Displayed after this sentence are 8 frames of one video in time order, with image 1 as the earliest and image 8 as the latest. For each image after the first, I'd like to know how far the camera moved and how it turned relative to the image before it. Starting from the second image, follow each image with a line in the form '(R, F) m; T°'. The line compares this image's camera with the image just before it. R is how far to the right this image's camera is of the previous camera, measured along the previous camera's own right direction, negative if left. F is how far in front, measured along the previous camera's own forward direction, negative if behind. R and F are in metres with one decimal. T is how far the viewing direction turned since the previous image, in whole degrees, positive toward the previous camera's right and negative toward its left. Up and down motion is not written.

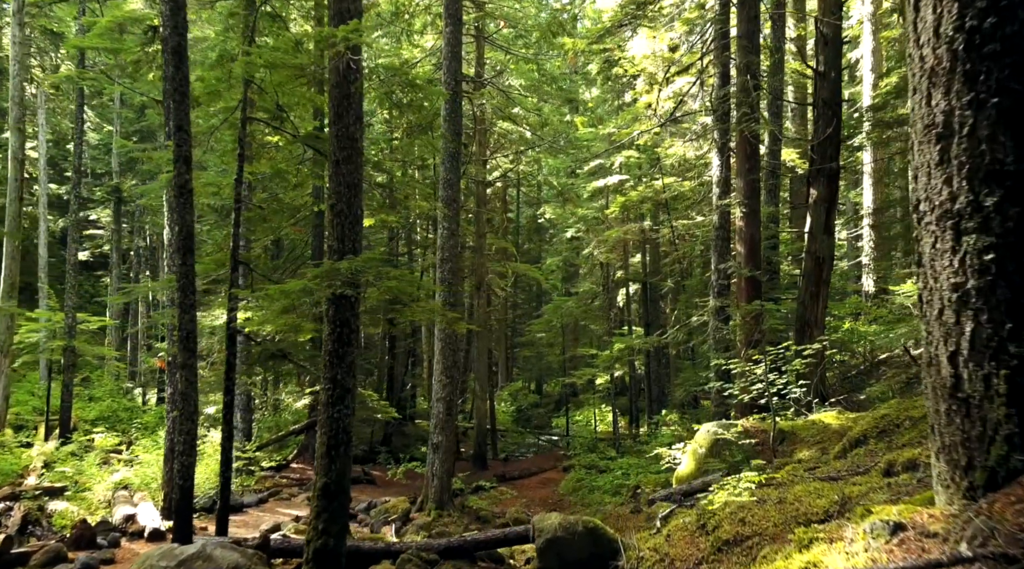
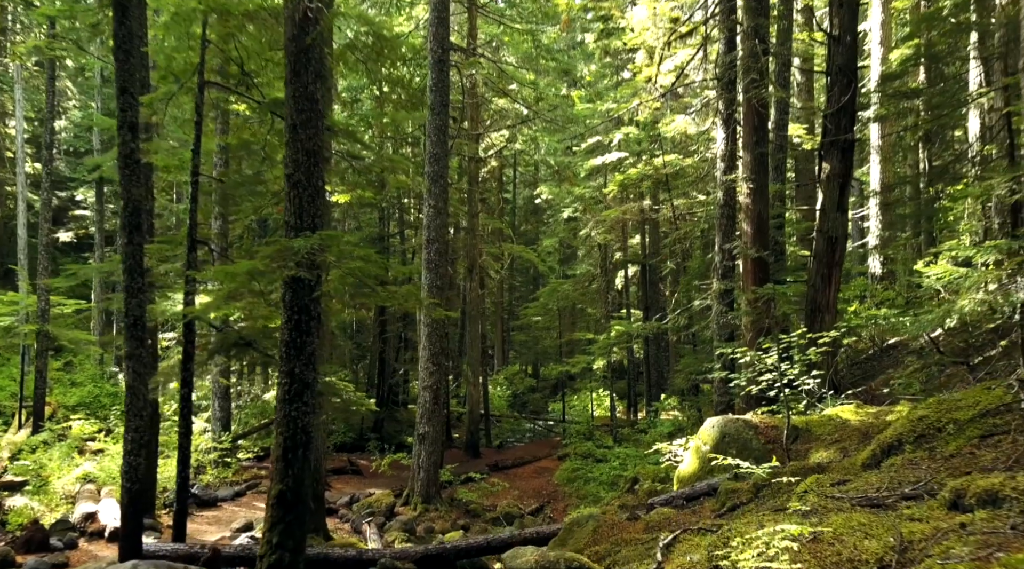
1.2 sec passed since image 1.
(+0.2, +1.1) m; 0°
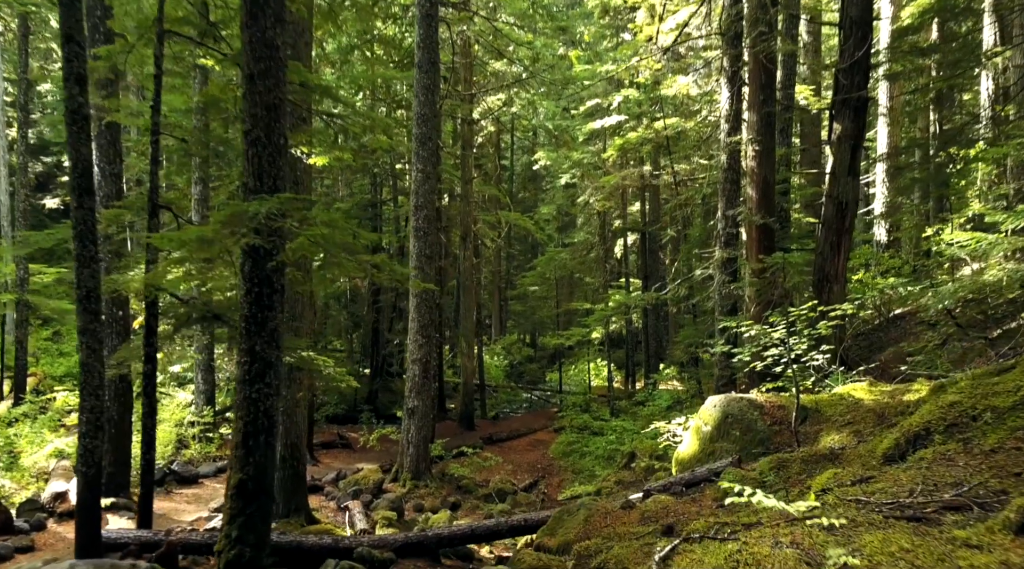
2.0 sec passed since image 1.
(+0.1, +0.8) m; 0°
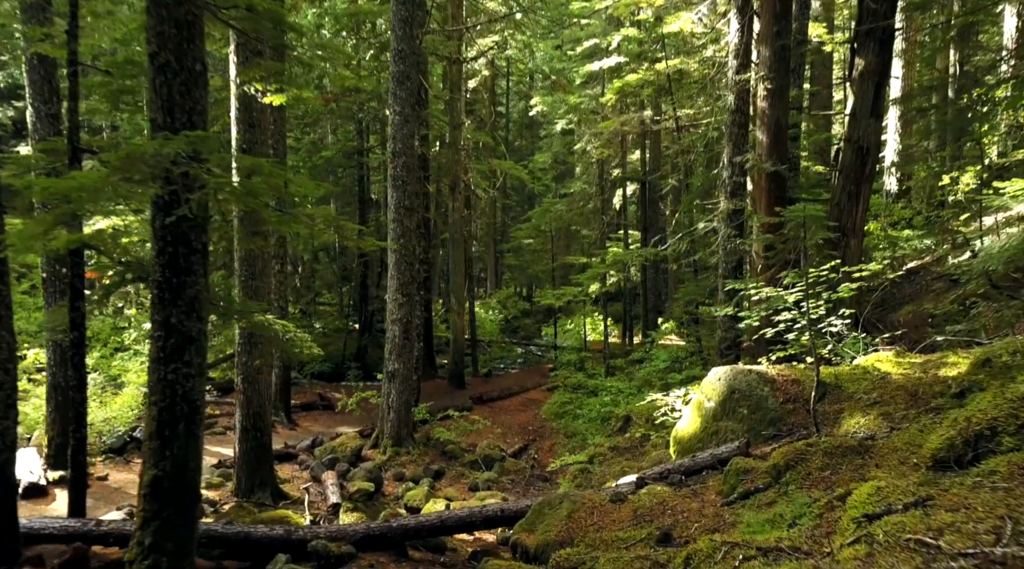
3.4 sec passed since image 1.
(+0.2, +1.2) m; 0°
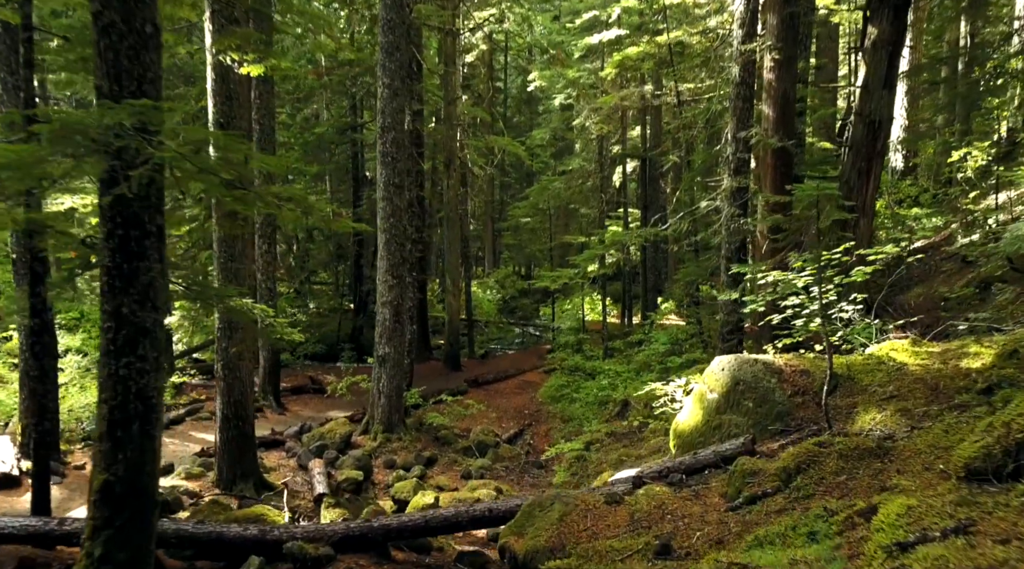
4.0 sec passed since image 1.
(+0.1, +0.6) m; 0°
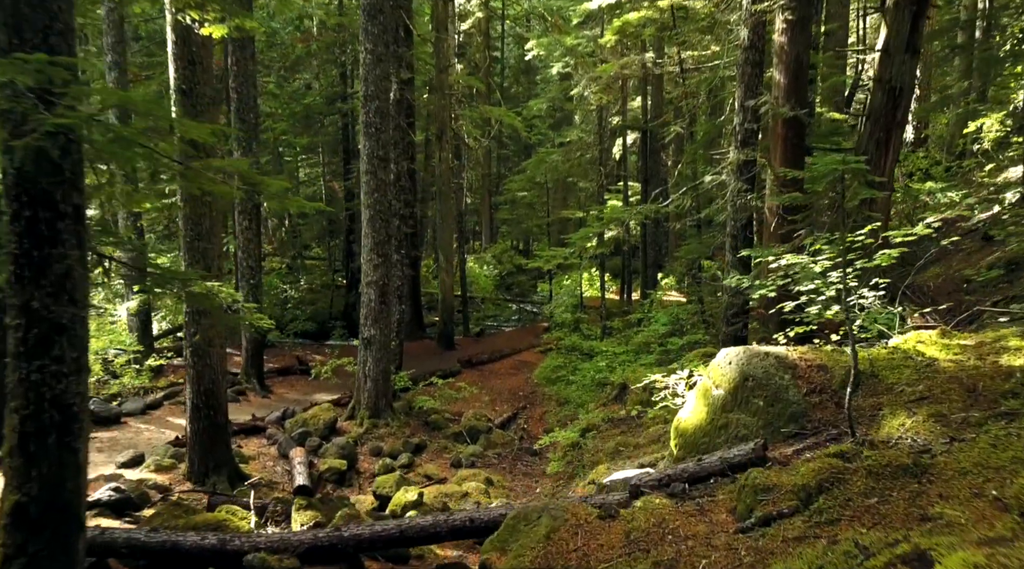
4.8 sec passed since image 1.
(+0.1, +0.8) m; 0°
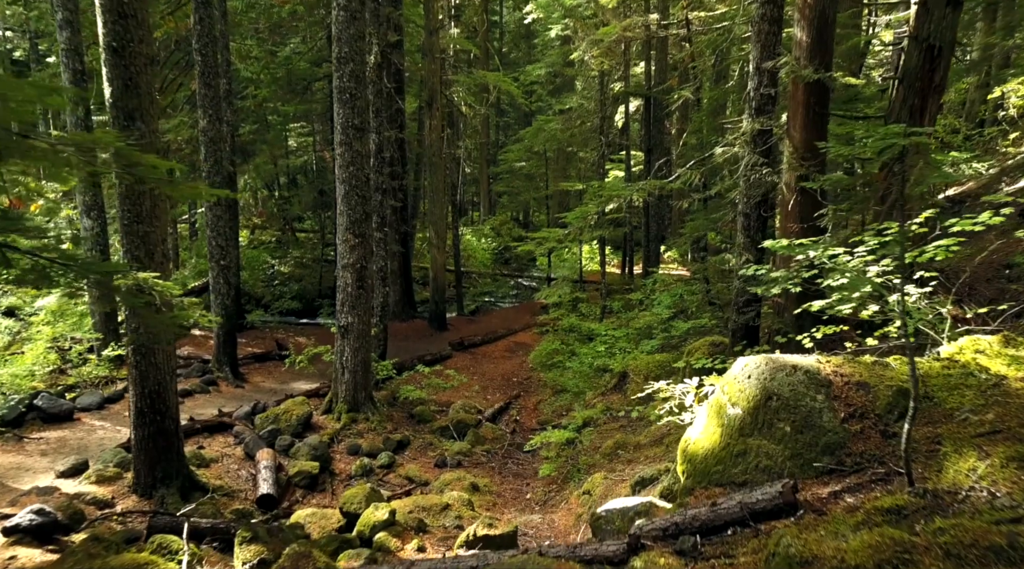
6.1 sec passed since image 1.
(+0.2, +1.2) m; 0°
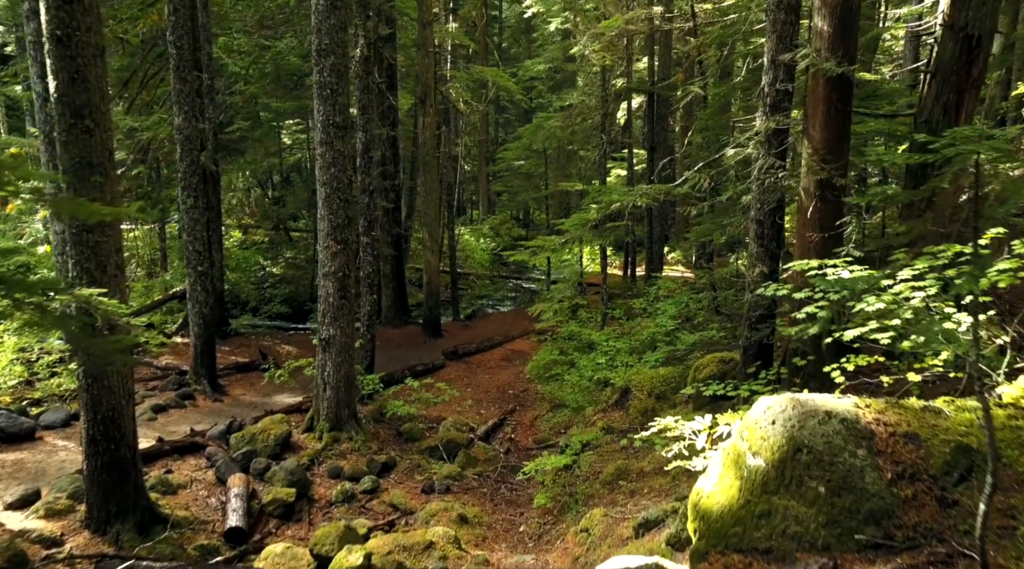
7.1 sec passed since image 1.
(+0.1, +0.9) m; 0°
